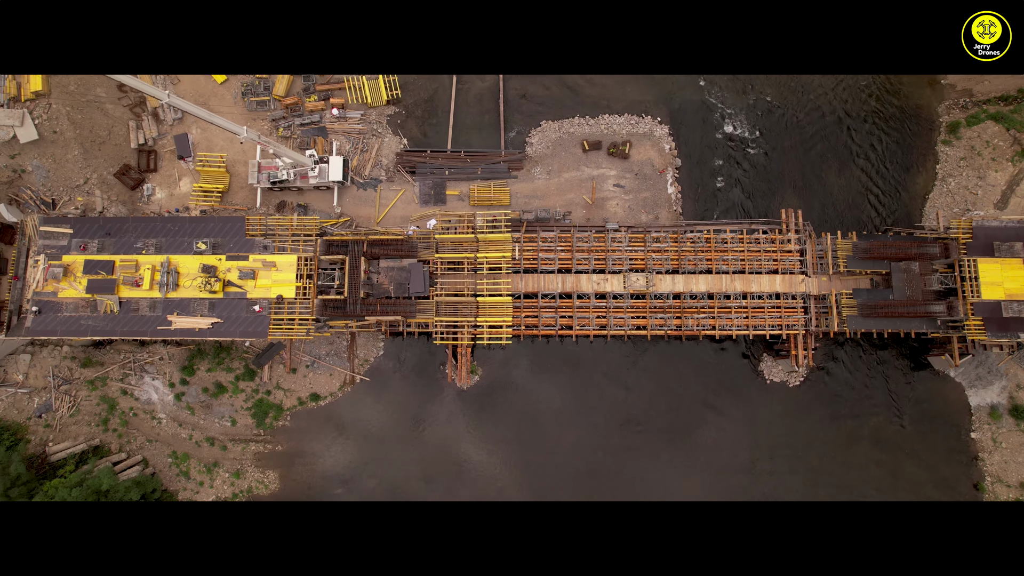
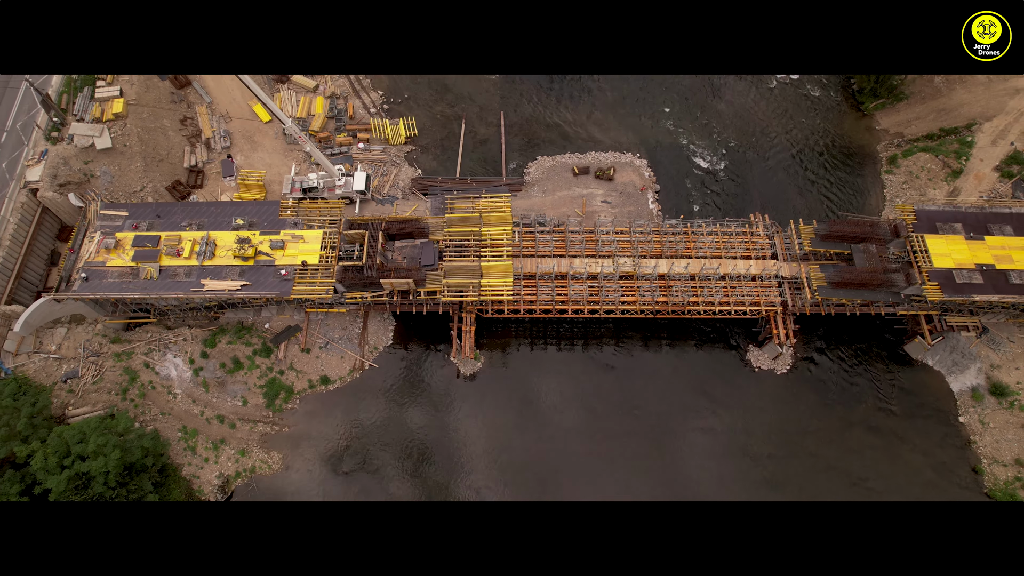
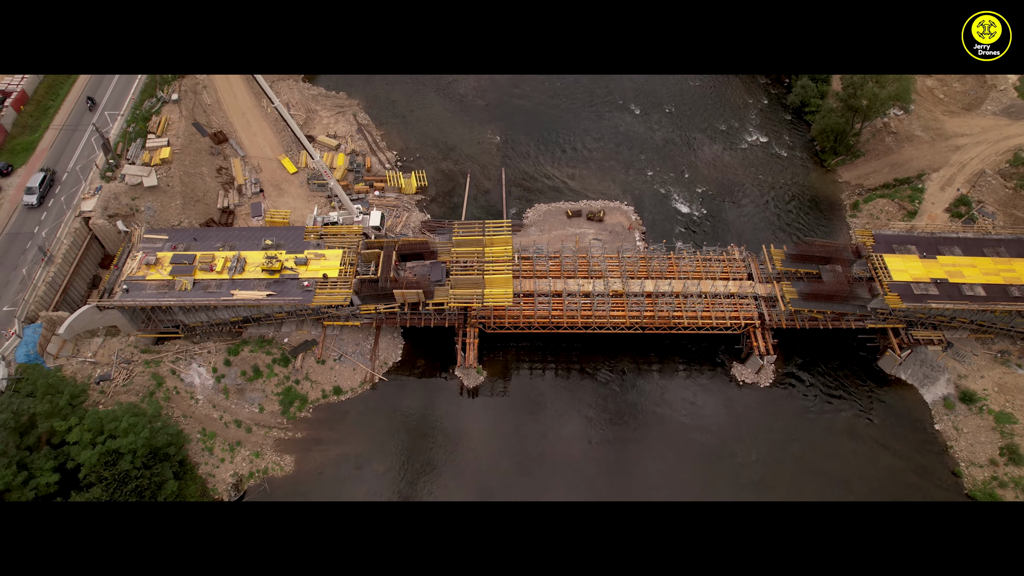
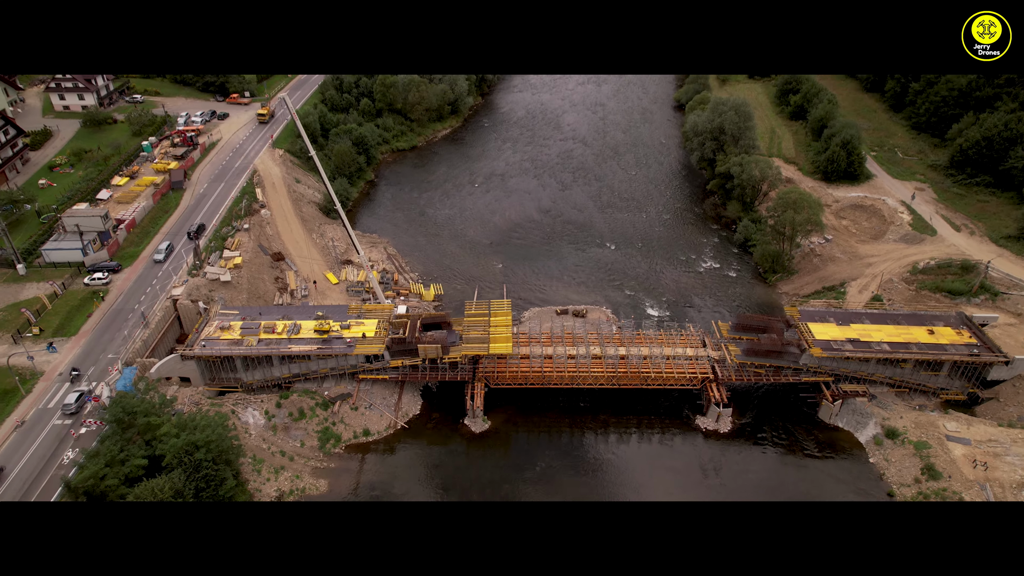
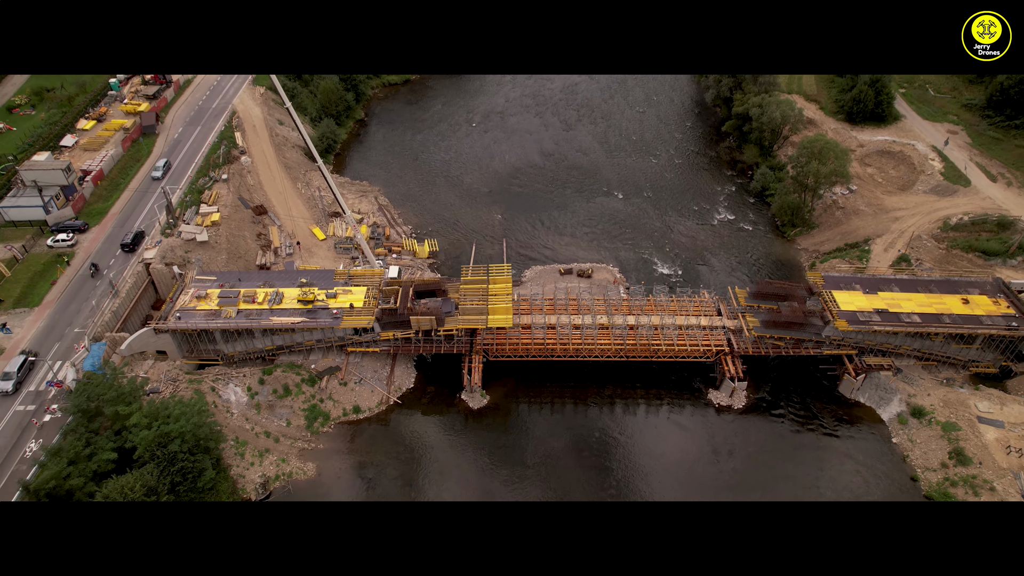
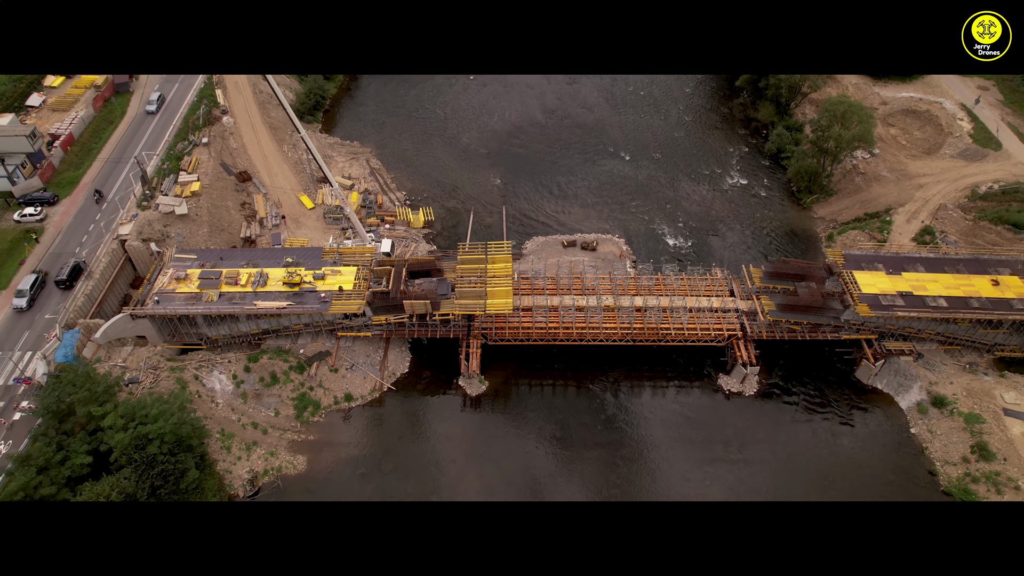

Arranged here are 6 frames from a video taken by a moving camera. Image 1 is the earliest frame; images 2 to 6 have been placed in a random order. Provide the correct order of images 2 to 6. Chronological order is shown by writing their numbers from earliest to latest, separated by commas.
2, 3, 6, 5, 4
